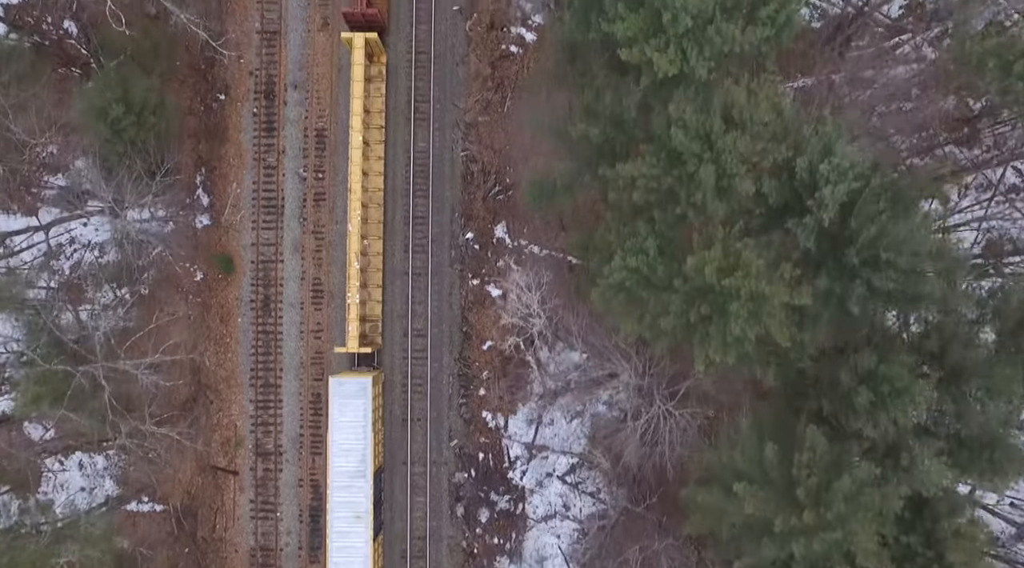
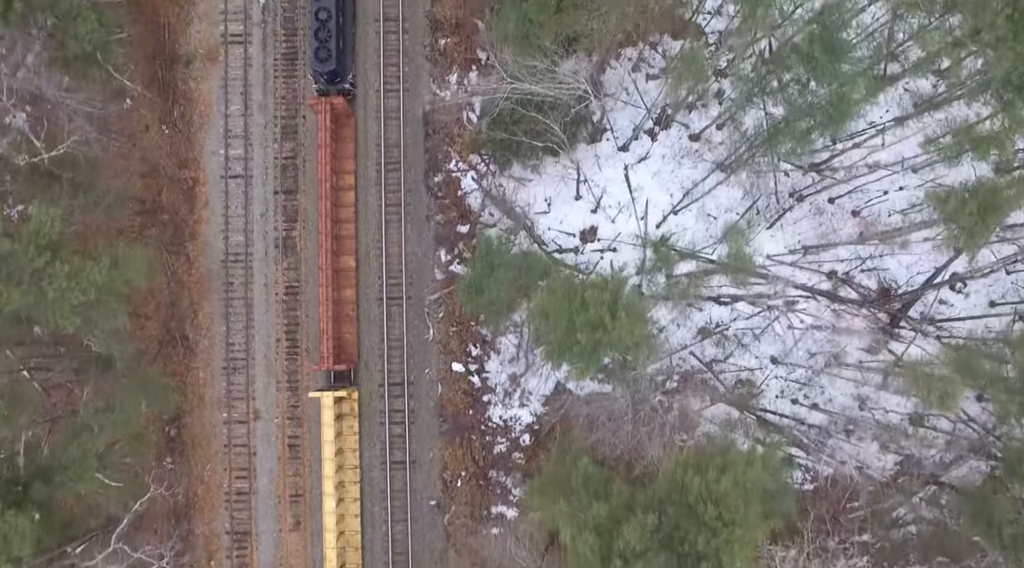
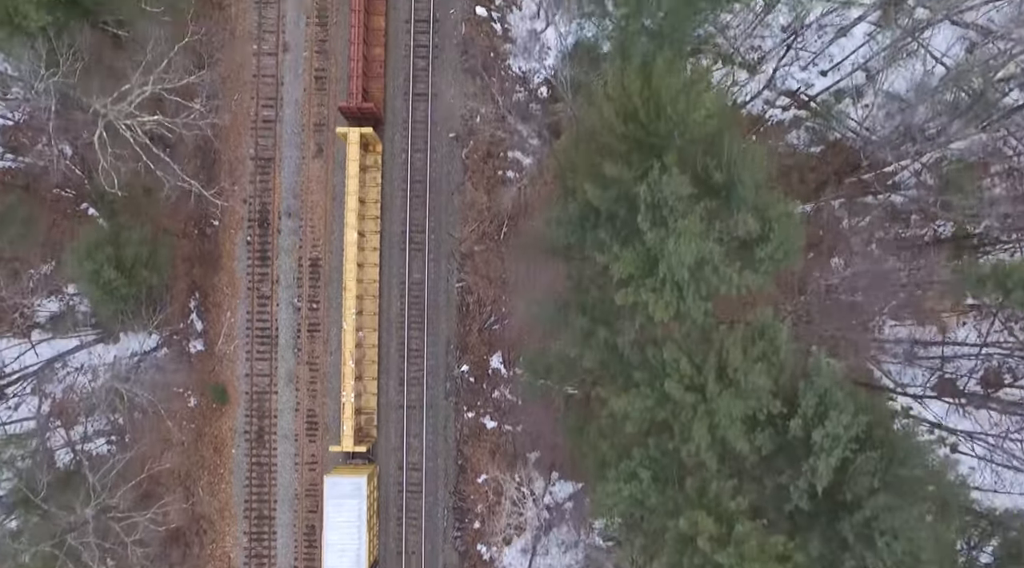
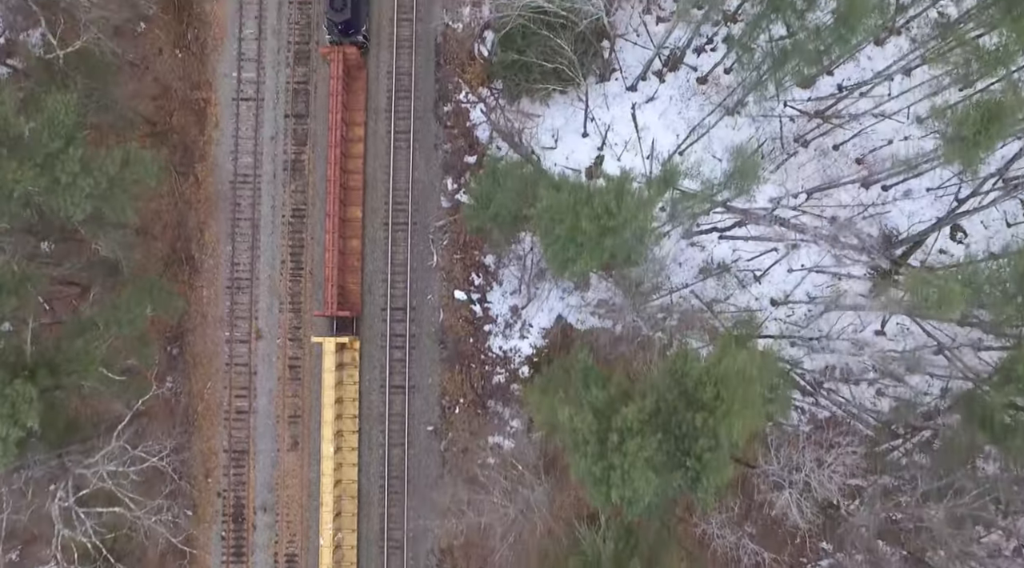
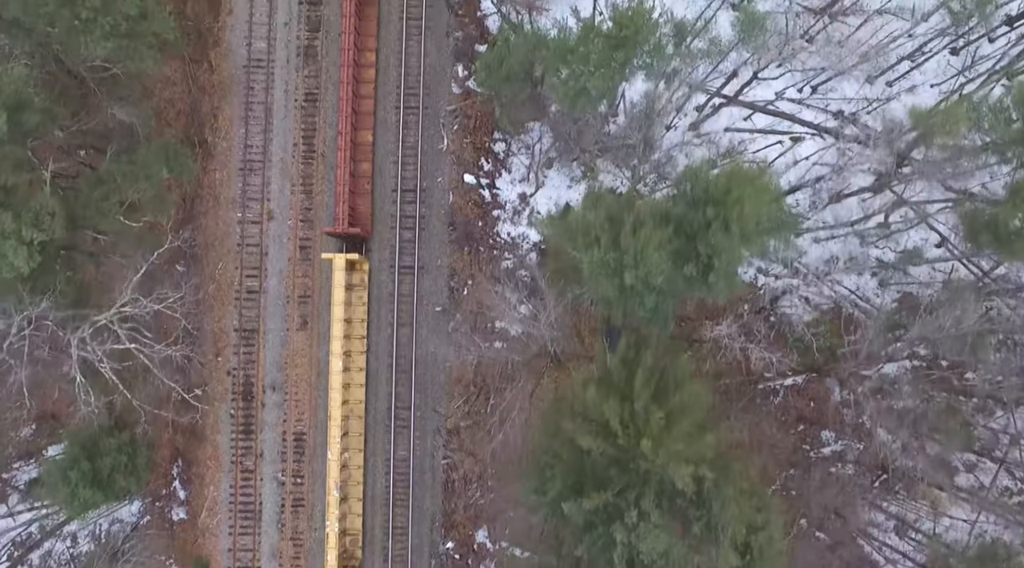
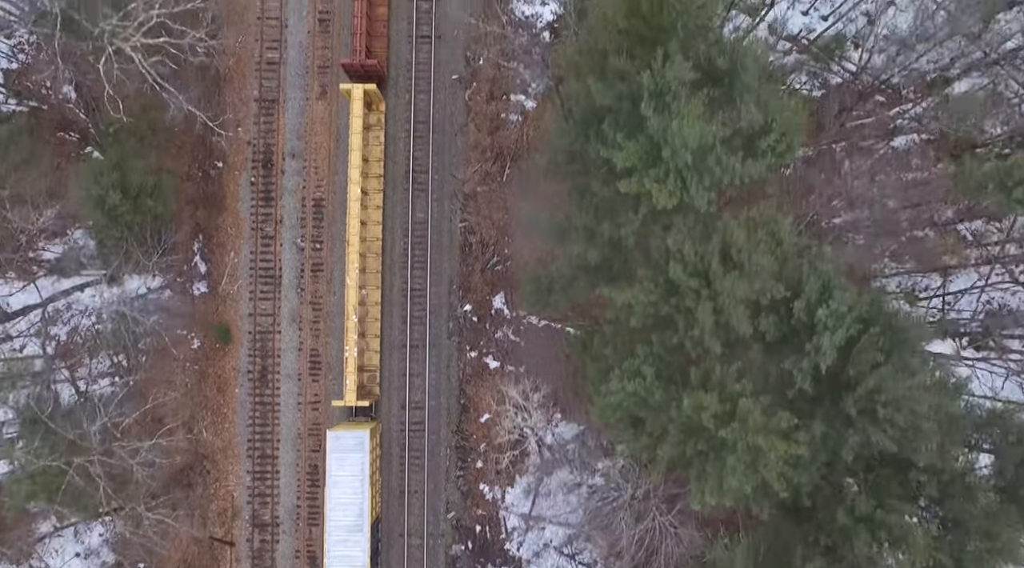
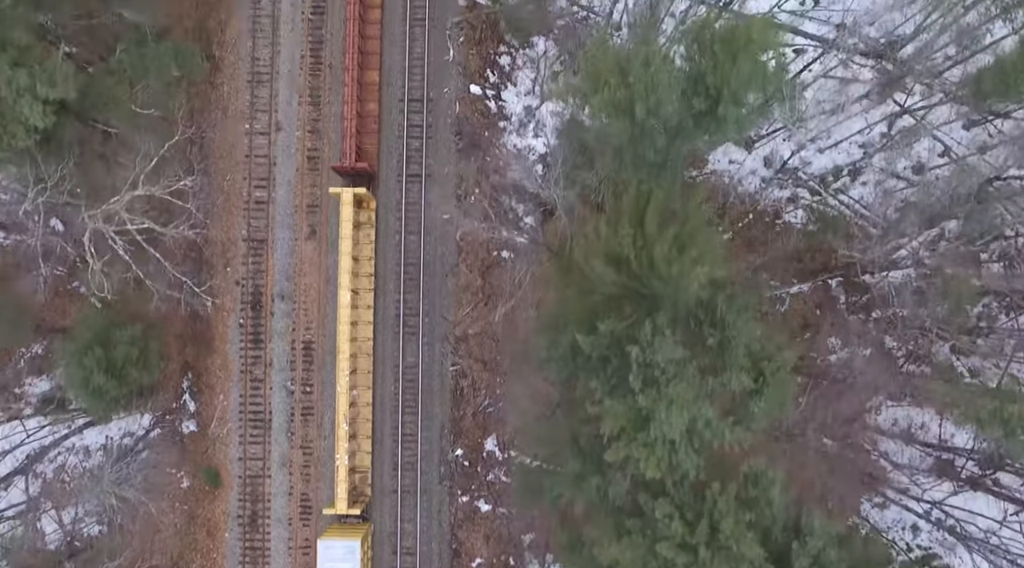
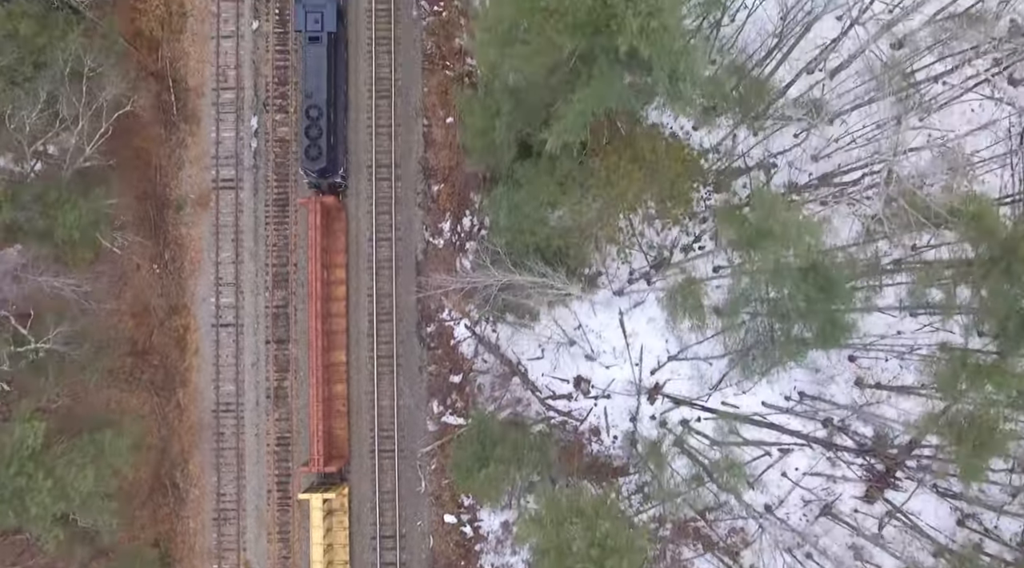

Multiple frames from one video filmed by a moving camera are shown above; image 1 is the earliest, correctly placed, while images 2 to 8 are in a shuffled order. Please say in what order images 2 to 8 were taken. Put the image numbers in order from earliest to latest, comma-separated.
6, 3, 7, 5, 4, 2, 8
